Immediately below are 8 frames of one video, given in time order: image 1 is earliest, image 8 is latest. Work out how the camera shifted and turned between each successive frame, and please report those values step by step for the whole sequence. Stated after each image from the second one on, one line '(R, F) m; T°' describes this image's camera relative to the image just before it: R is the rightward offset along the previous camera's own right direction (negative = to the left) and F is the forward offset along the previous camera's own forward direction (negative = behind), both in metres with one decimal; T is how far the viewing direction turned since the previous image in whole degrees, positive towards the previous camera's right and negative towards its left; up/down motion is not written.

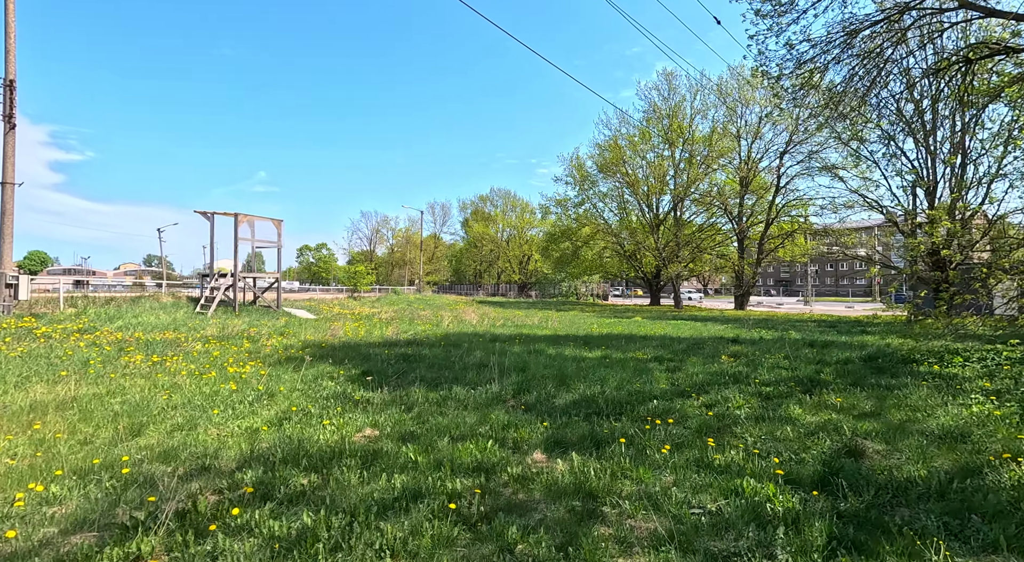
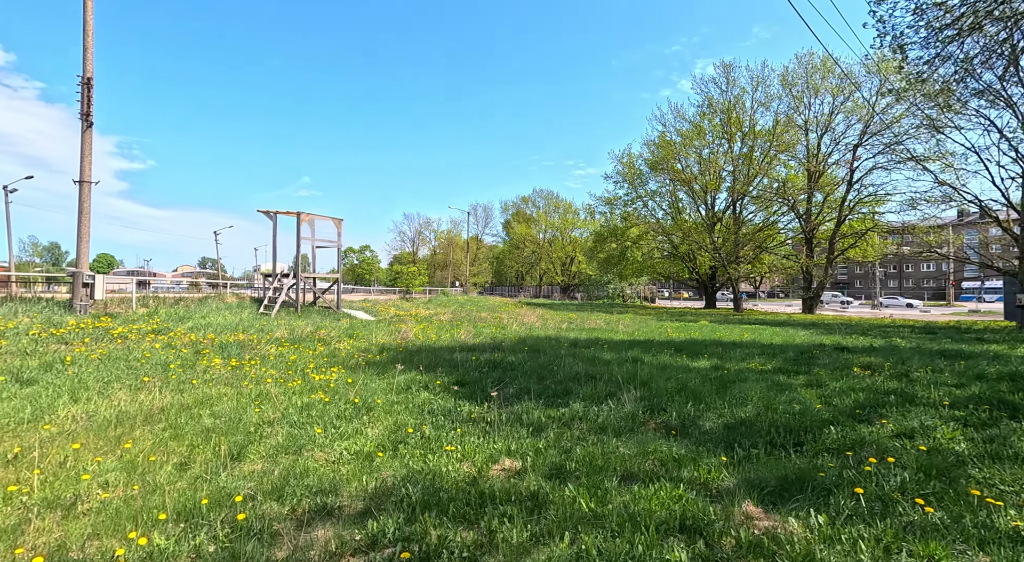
(-0.7, +0.7) m; -5°
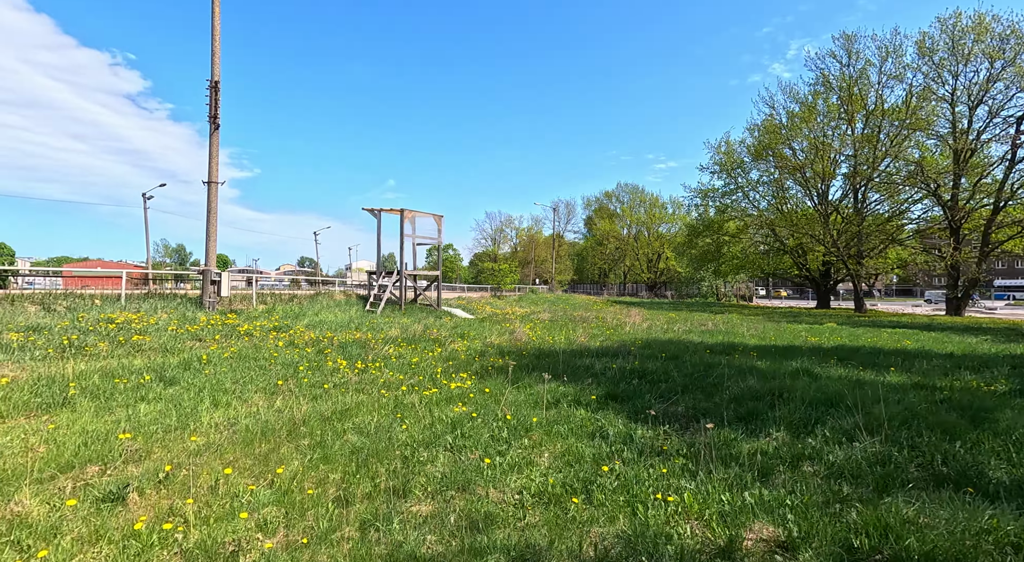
(-0.8, +0.7) m; -9°
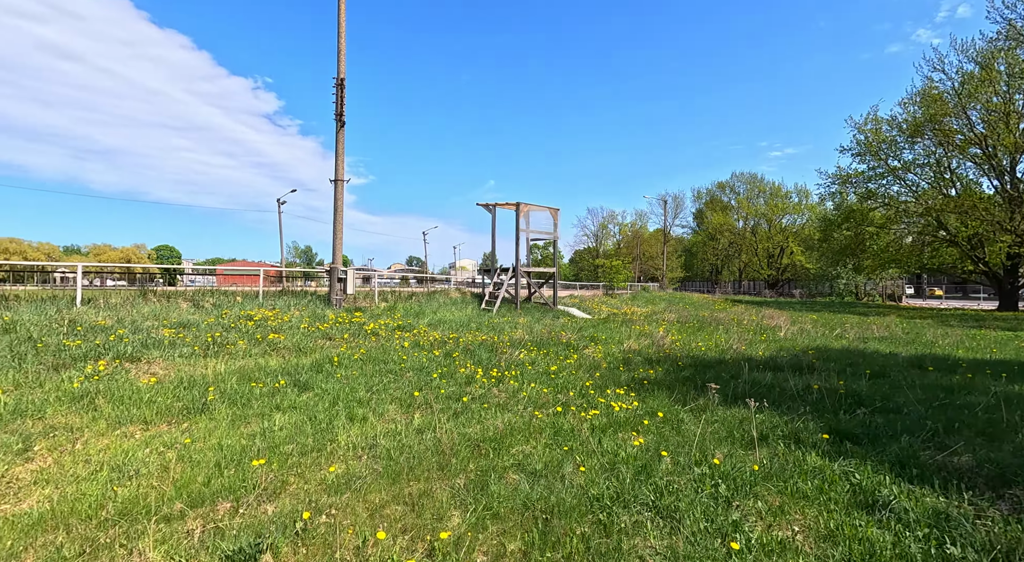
(-0.6, +1.0) m; -11°
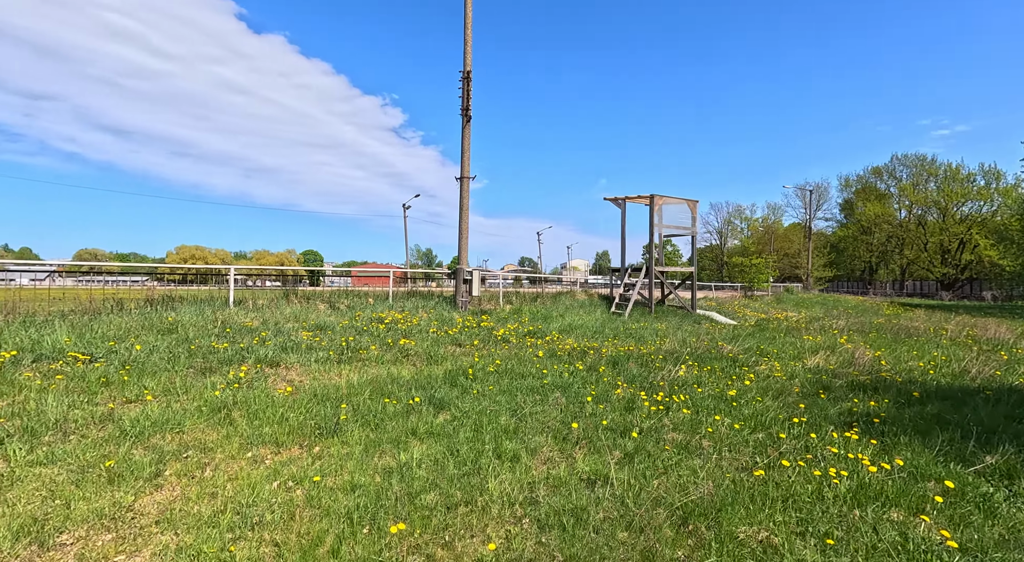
(-0.5, +1.1) m; -12°
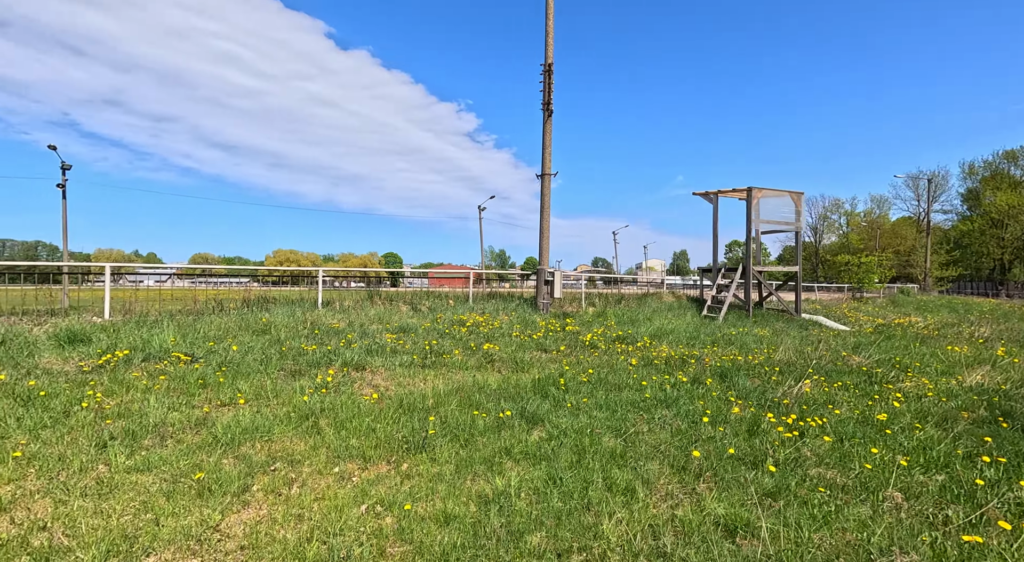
(-0.2, +0.5) m; -8°
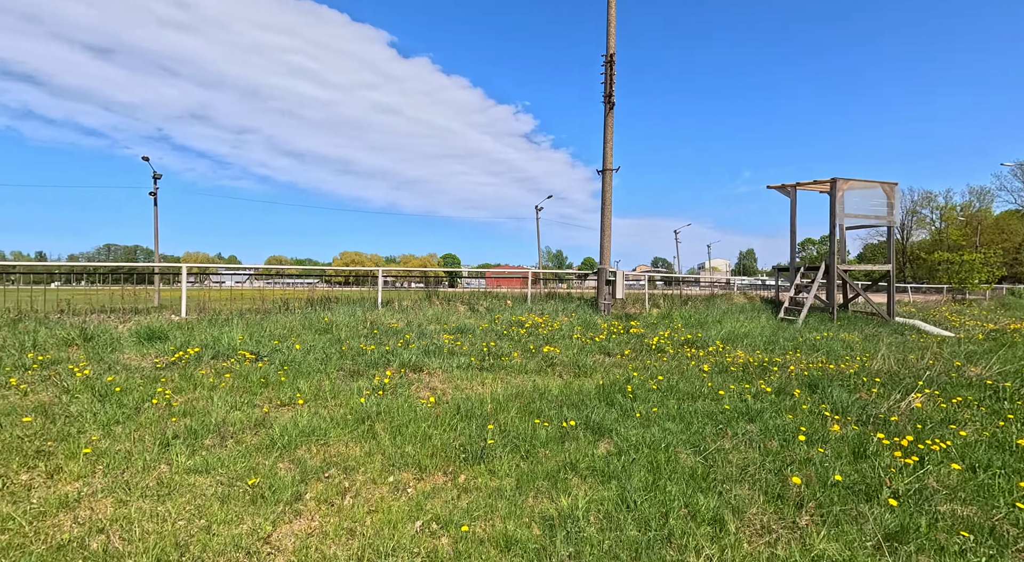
(-0.1, +0.4) m; -6°
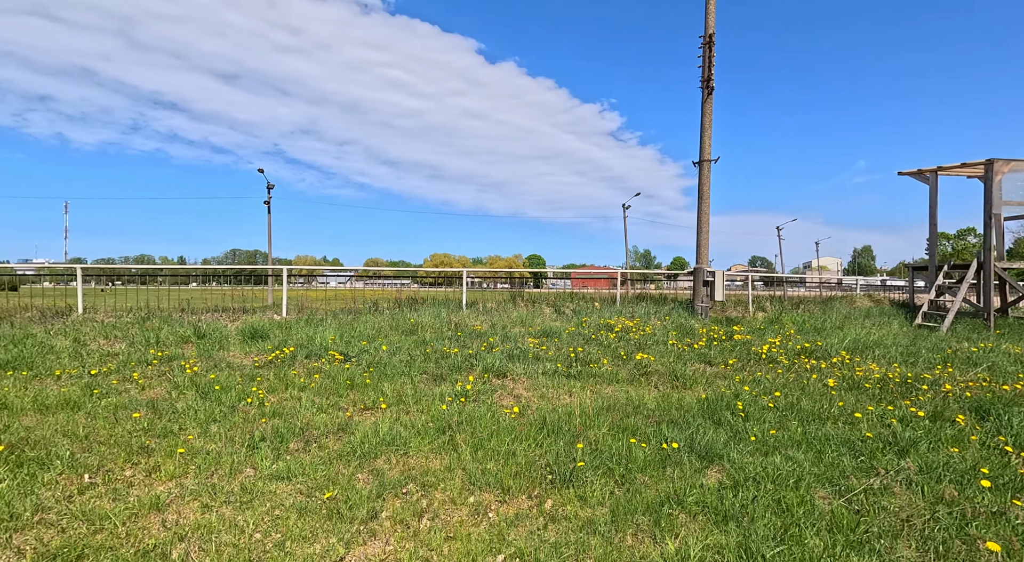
(-0.1, +0.5) m; -9°
